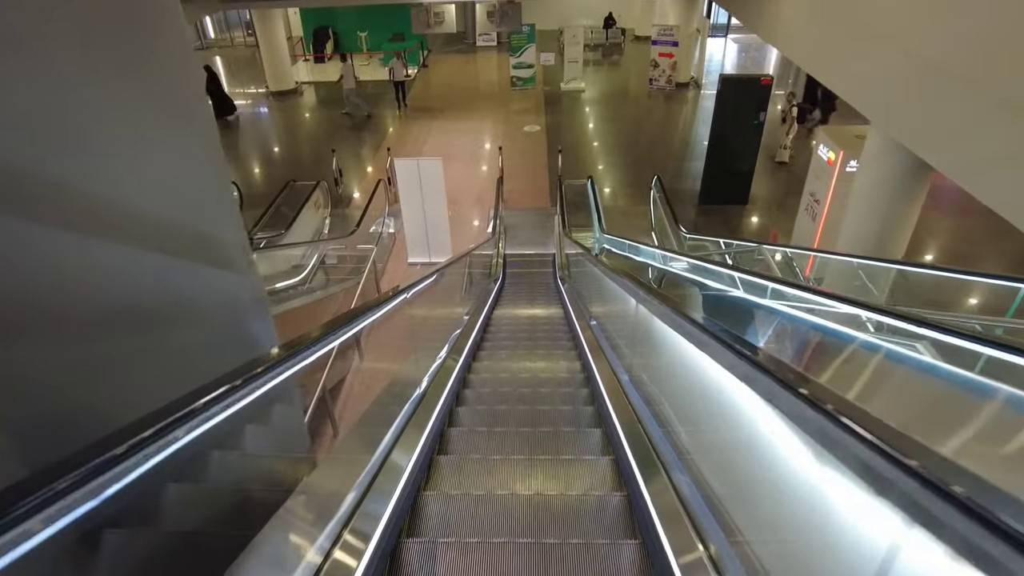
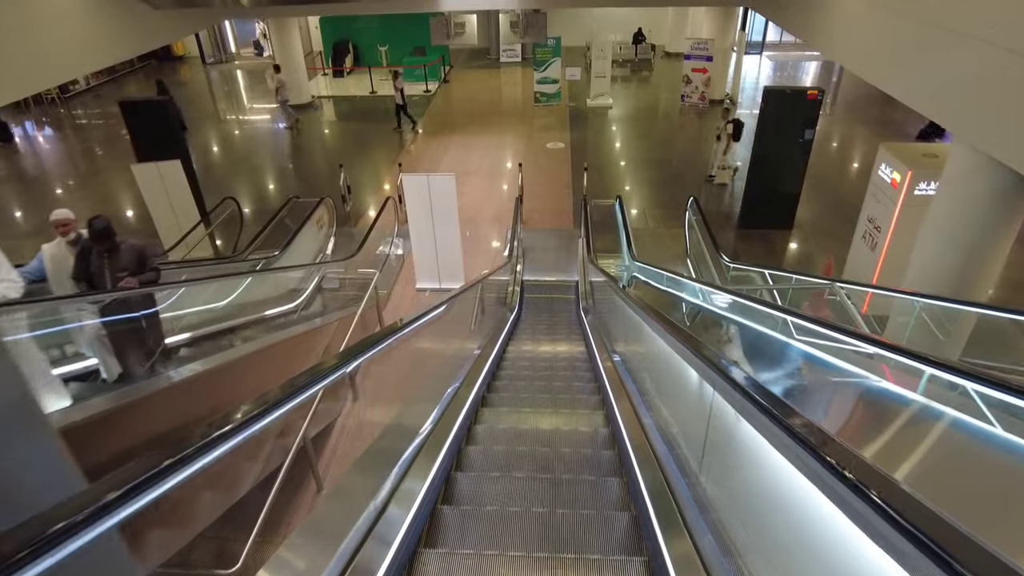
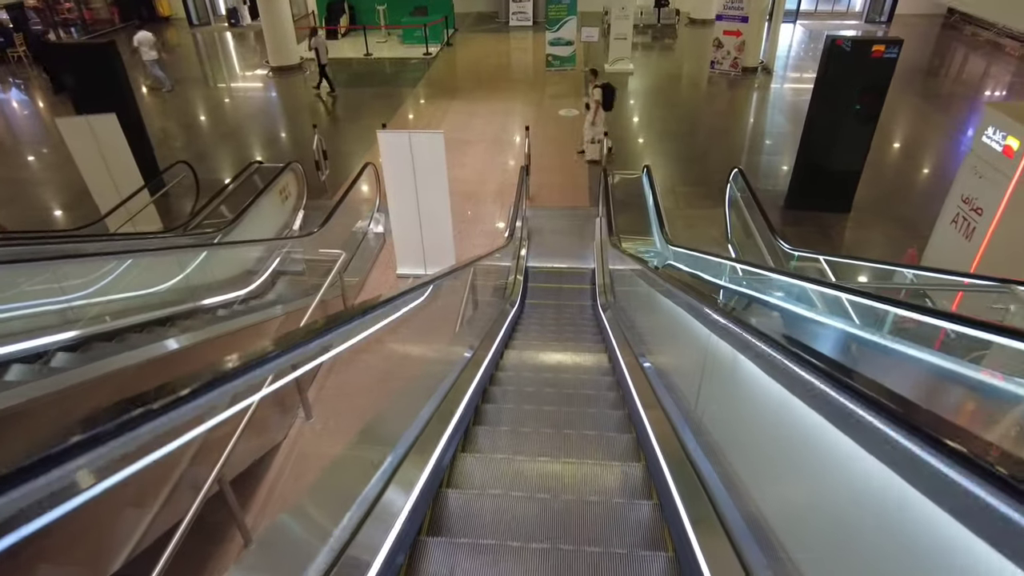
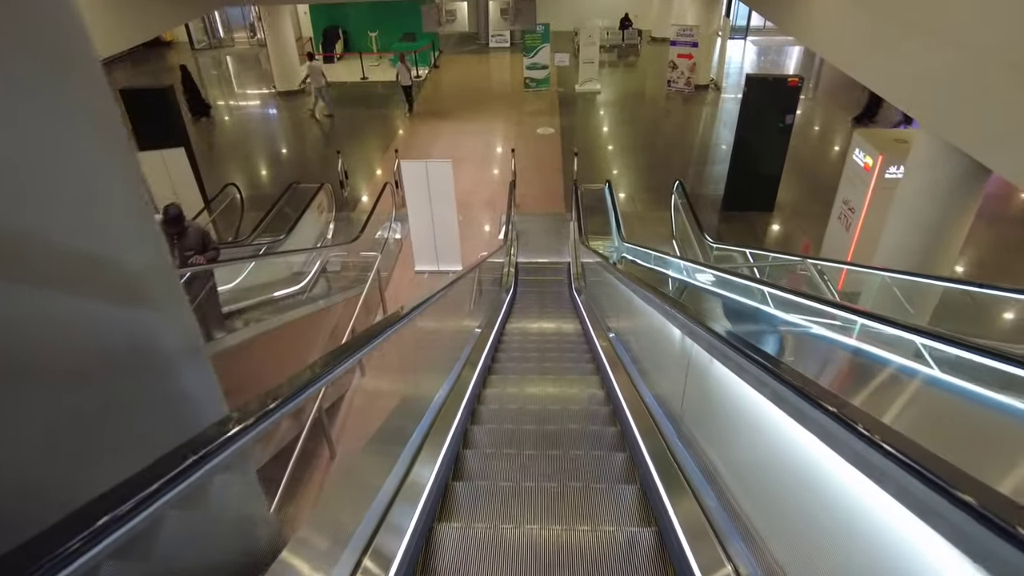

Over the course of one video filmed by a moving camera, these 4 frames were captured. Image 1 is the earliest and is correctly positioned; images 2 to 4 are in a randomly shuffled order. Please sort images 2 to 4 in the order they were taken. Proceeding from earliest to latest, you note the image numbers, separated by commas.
4, 2, 3
